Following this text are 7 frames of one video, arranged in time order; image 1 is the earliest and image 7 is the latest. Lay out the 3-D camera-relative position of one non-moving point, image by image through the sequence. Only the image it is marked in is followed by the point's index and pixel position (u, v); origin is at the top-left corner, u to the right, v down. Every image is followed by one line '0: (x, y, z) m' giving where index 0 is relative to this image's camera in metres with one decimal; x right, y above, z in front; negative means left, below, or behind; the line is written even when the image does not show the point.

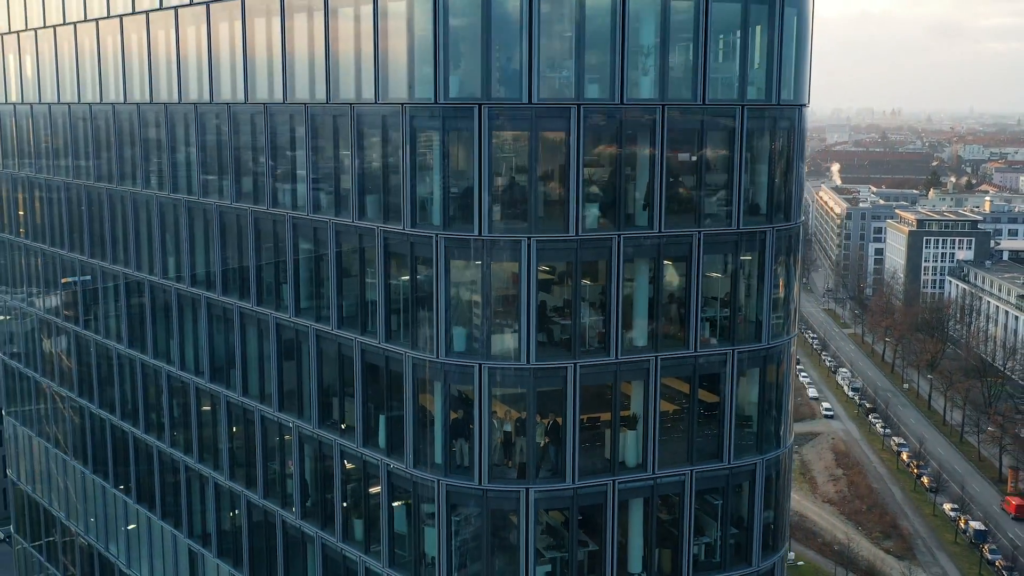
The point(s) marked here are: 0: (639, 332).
0: (+2.1, -0.8, +16.7) m
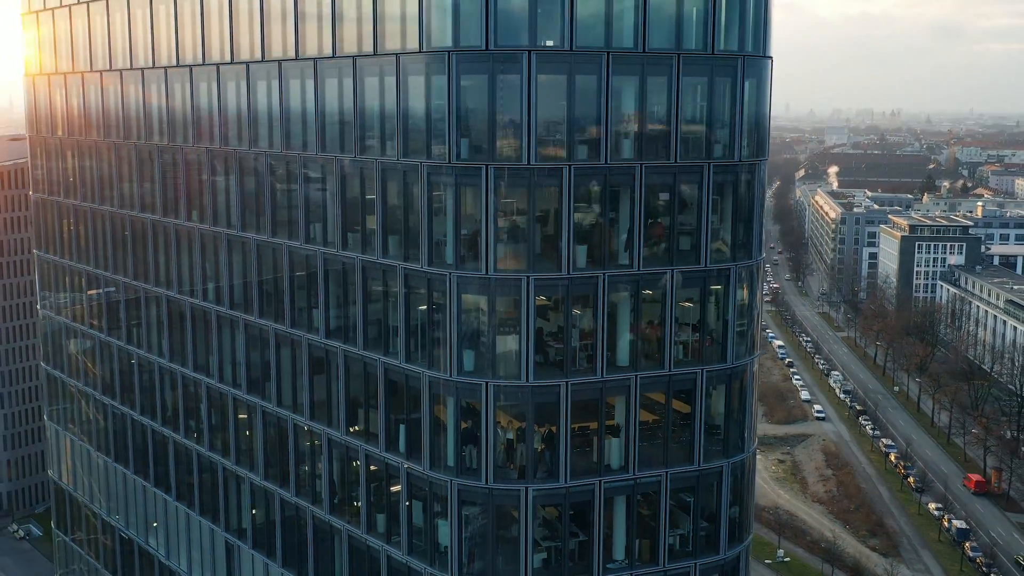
0: (+2.1, -1.3, +19.5) m
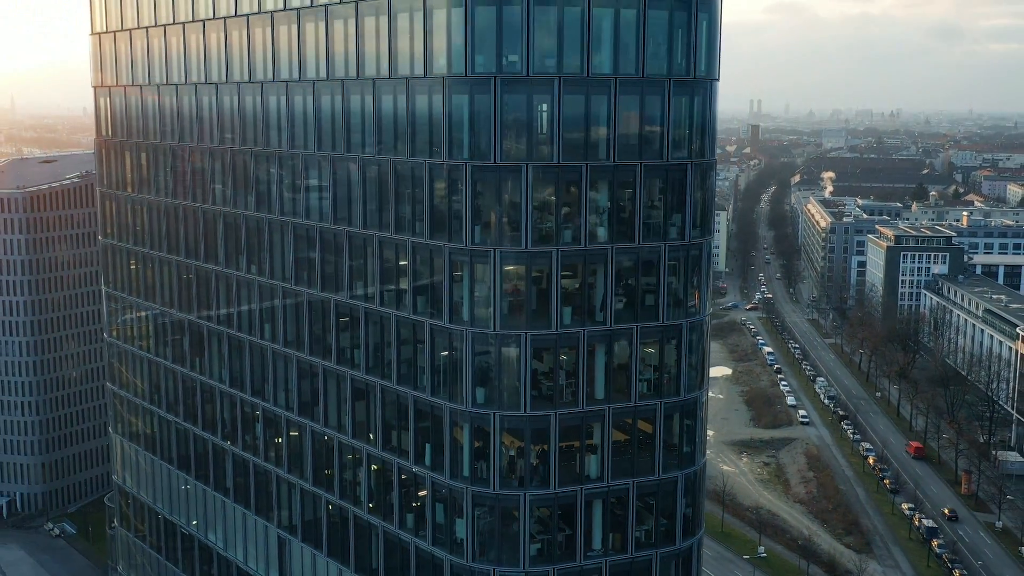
0: (+2.1, -2.5, +25.0) m
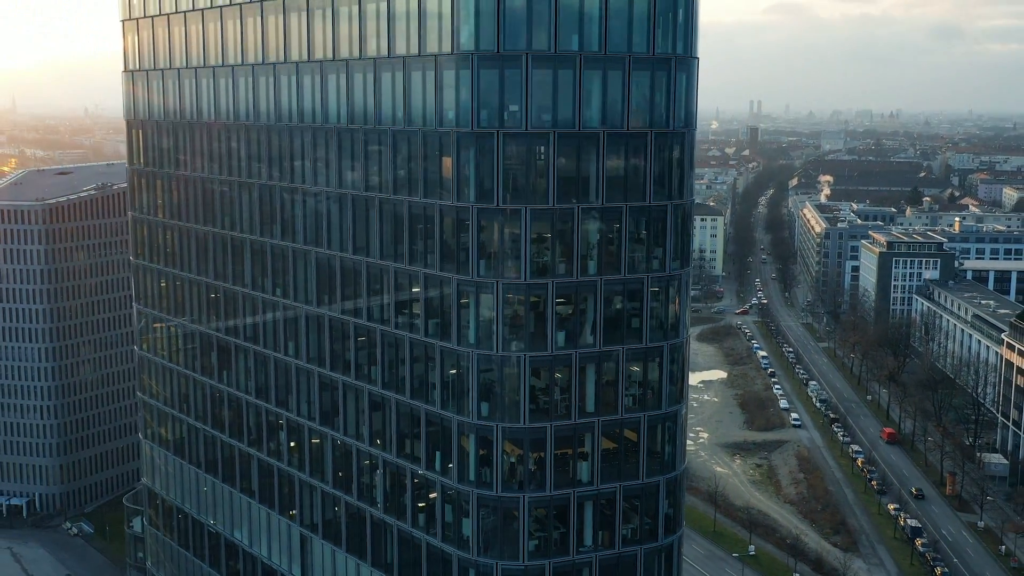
0: (+2.1, -3.2, +28.1) m
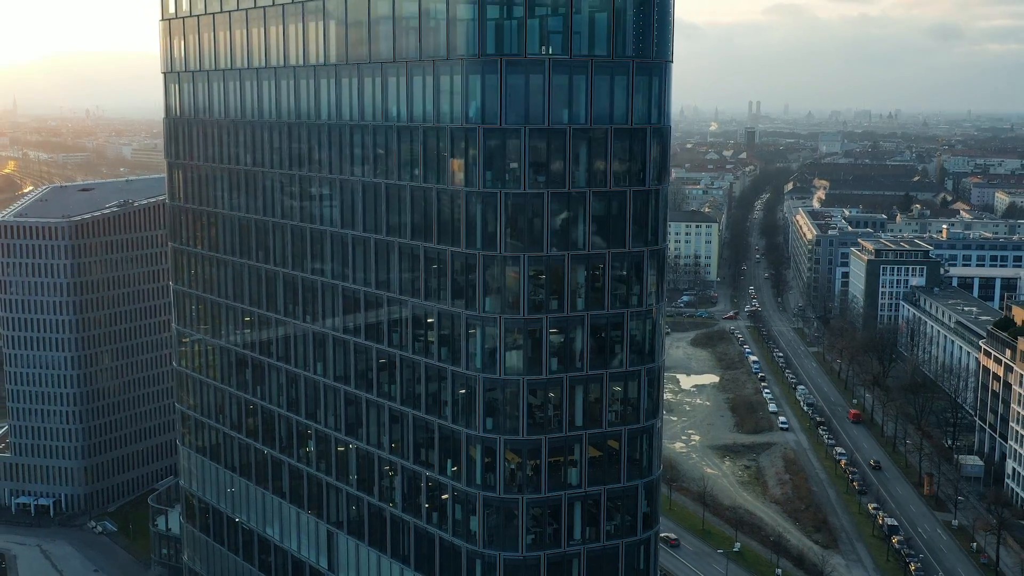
0: (+2.2, -4.2, +33.0) m
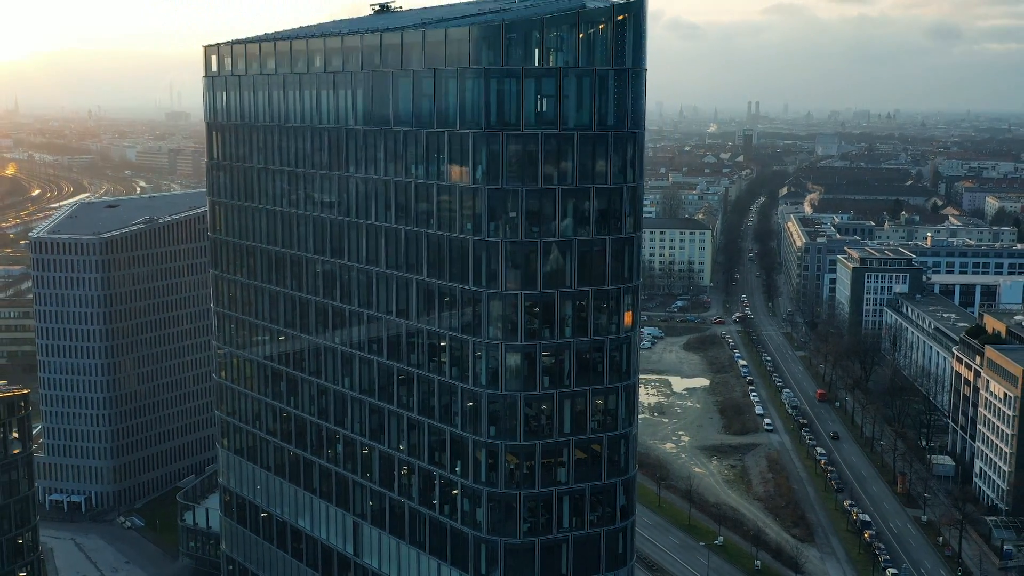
0: (+2.1, -5.4, +39.5) m
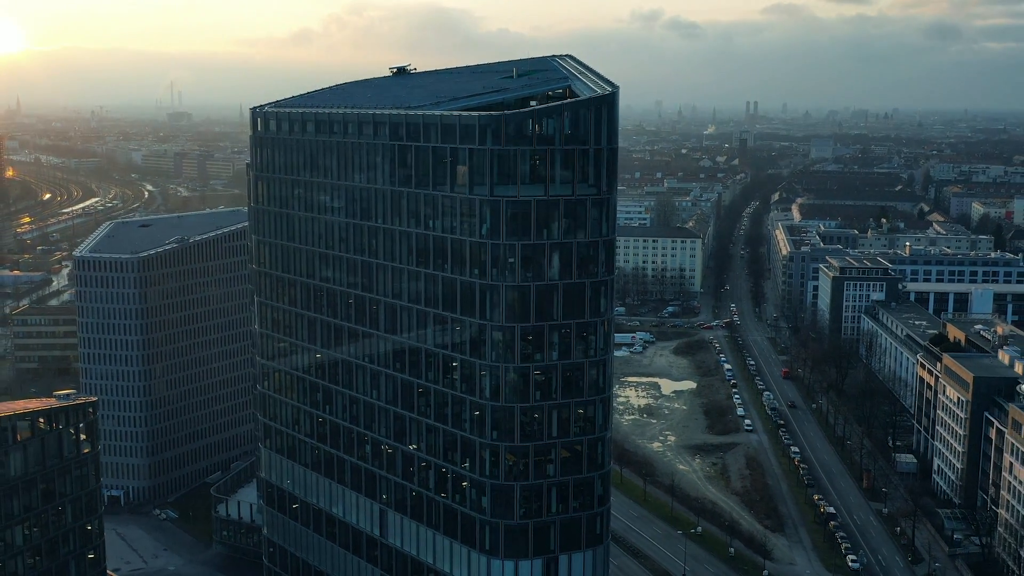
0: (+2.1, -6.9, +49.1) m
